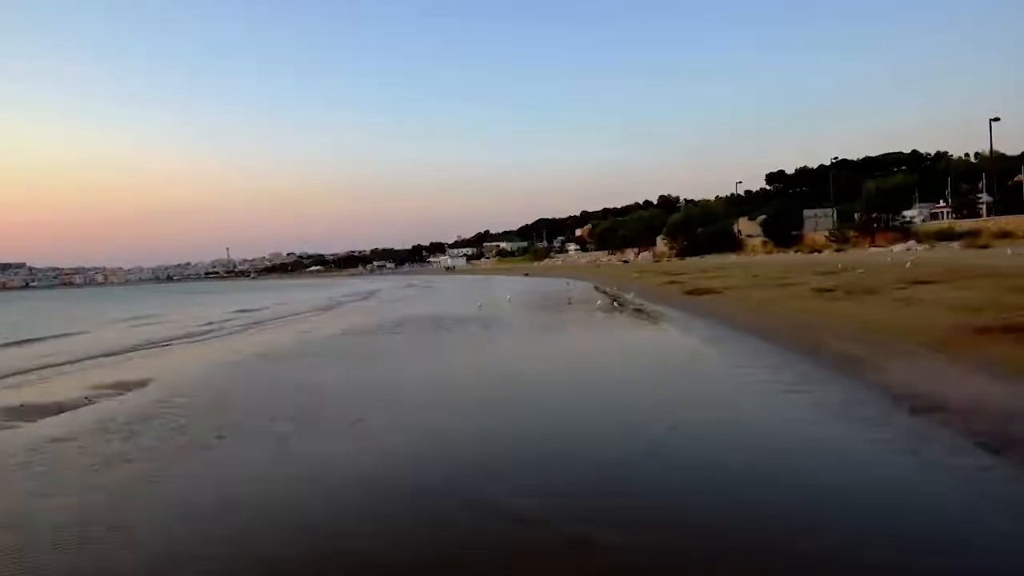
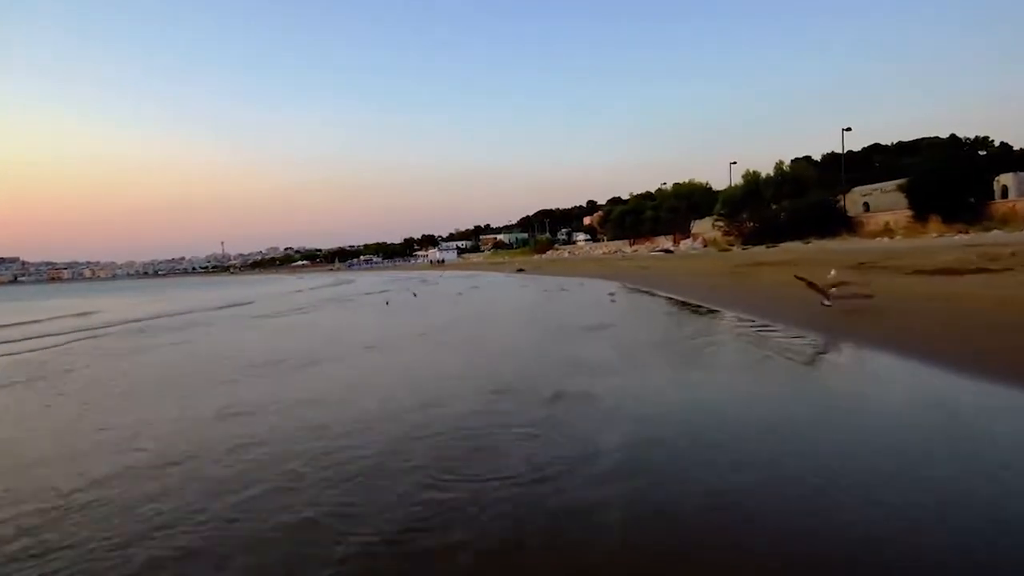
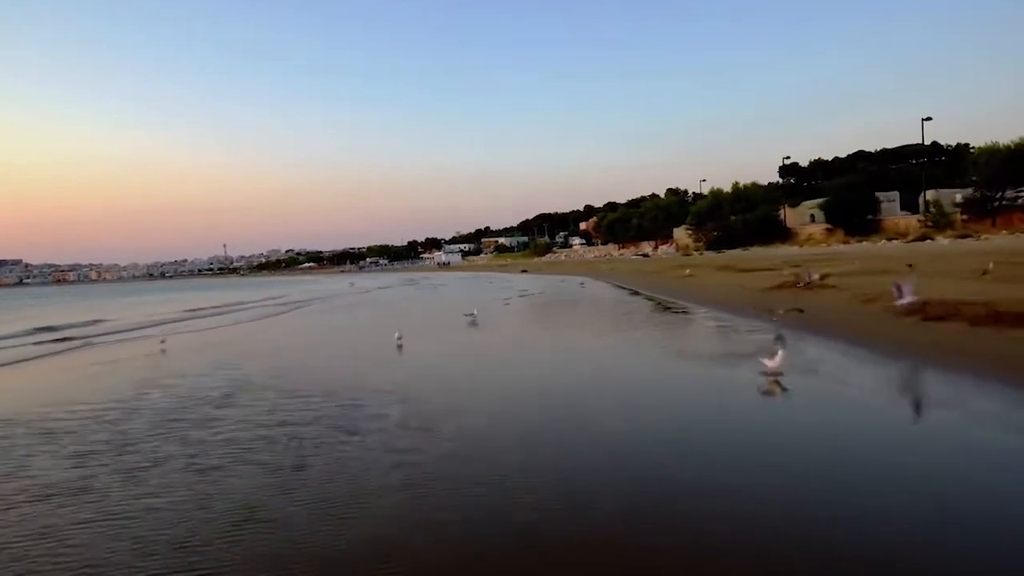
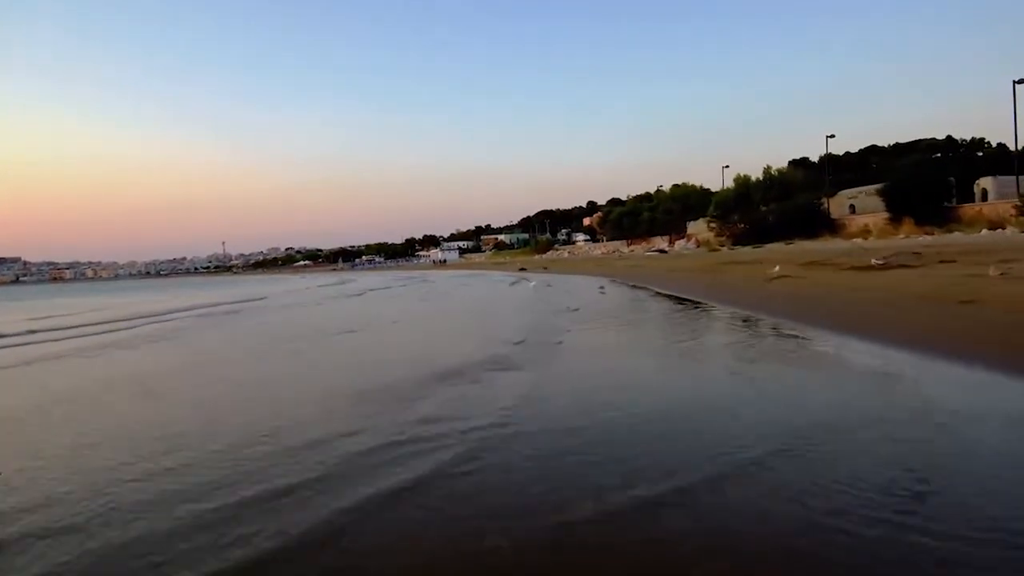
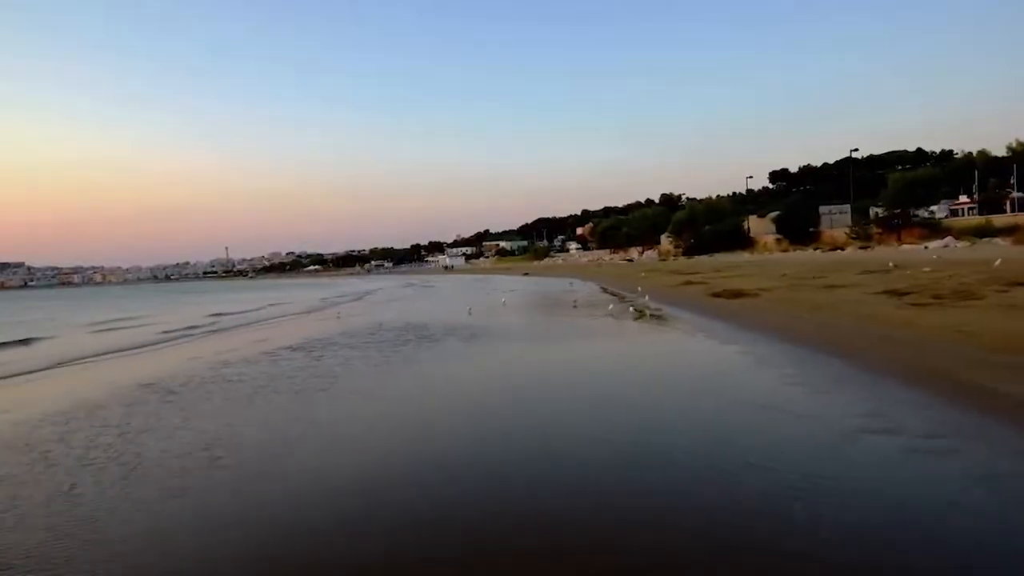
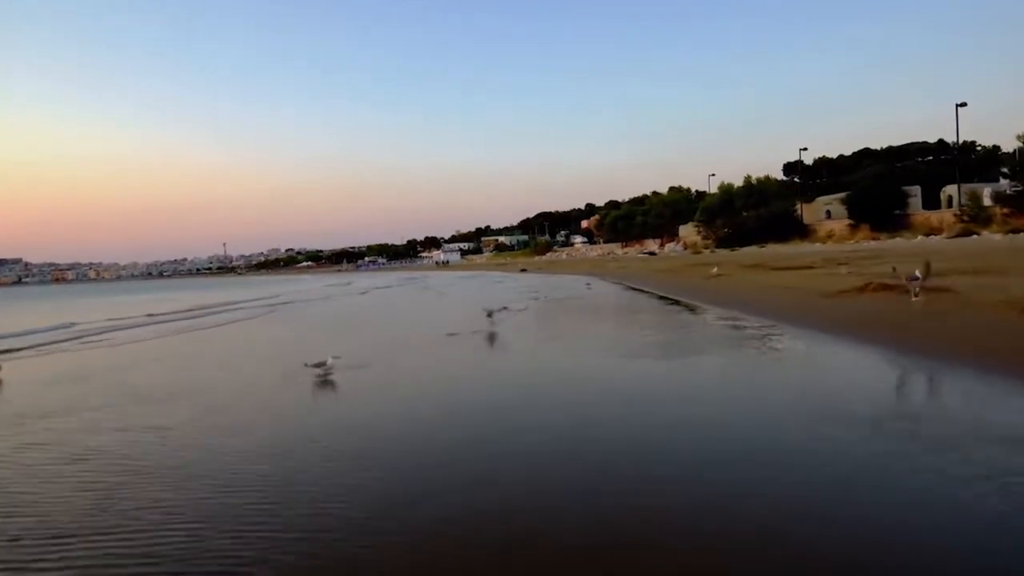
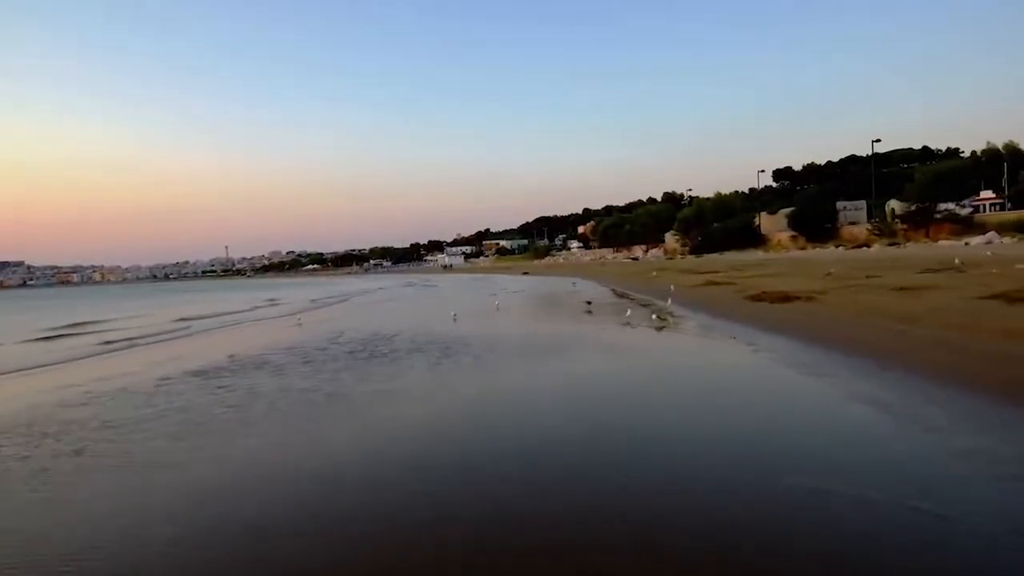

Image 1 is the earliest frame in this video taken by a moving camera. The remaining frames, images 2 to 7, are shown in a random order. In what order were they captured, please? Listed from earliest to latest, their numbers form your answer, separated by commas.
5, 7, 3, 6, 4, 2
